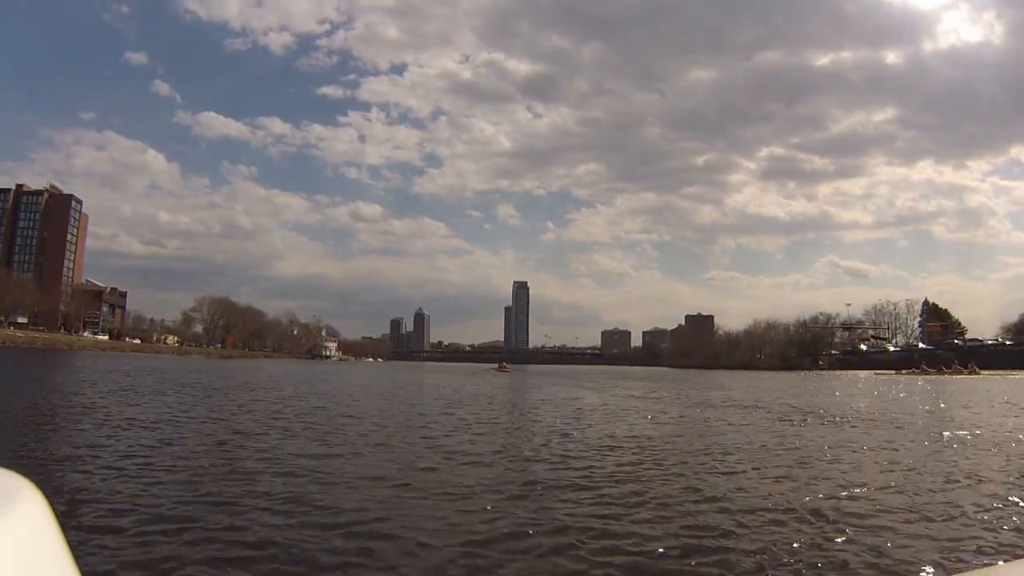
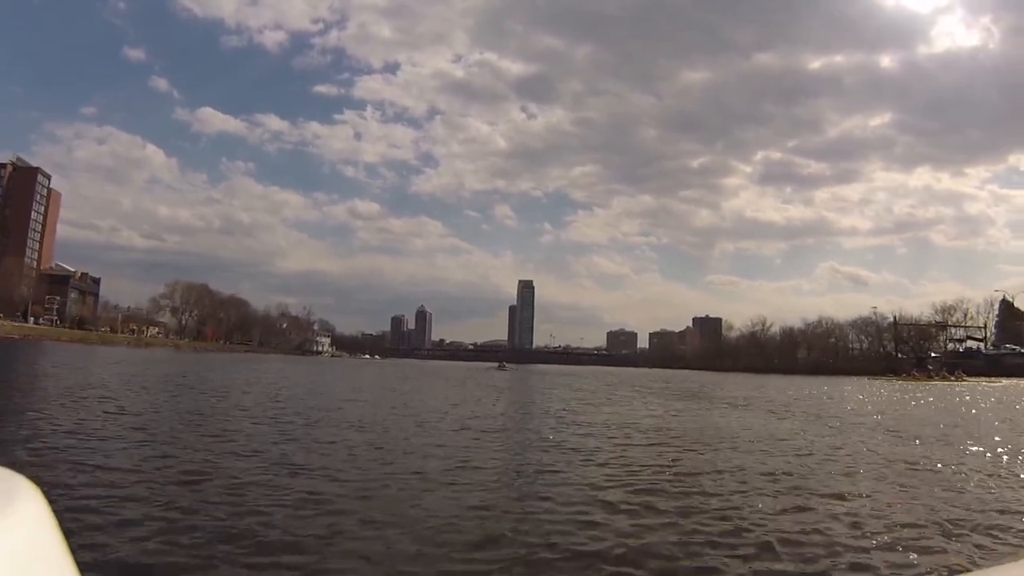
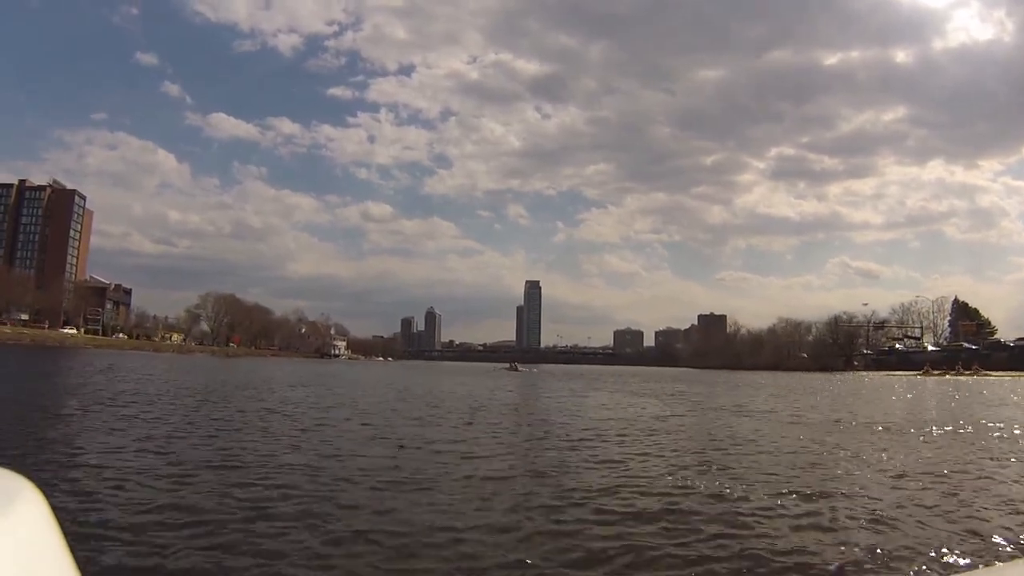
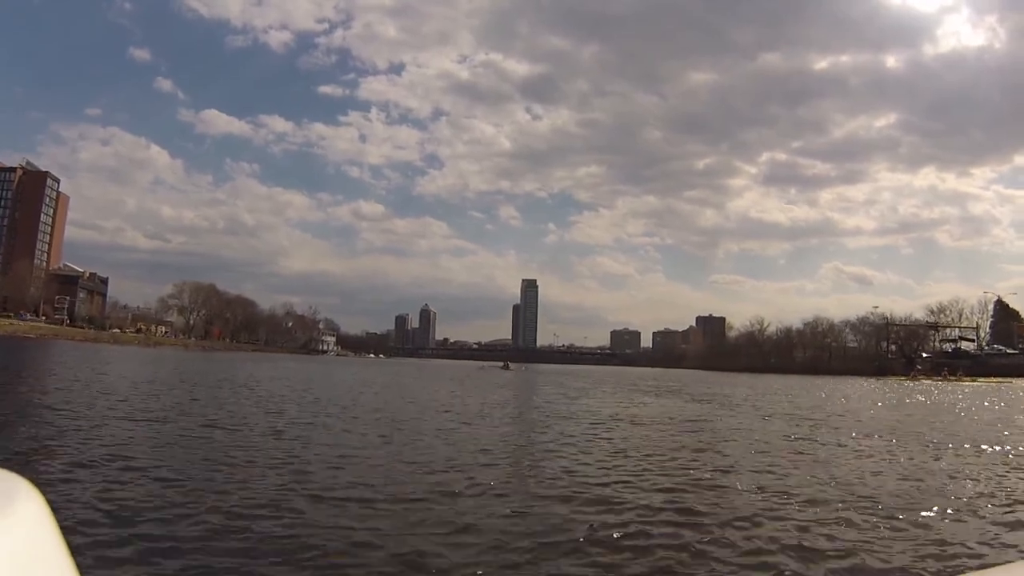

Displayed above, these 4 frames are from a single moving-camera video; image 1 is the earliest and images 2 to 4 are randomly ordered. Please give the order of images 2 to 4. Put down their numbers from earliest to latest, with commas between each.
3, 4, 2
